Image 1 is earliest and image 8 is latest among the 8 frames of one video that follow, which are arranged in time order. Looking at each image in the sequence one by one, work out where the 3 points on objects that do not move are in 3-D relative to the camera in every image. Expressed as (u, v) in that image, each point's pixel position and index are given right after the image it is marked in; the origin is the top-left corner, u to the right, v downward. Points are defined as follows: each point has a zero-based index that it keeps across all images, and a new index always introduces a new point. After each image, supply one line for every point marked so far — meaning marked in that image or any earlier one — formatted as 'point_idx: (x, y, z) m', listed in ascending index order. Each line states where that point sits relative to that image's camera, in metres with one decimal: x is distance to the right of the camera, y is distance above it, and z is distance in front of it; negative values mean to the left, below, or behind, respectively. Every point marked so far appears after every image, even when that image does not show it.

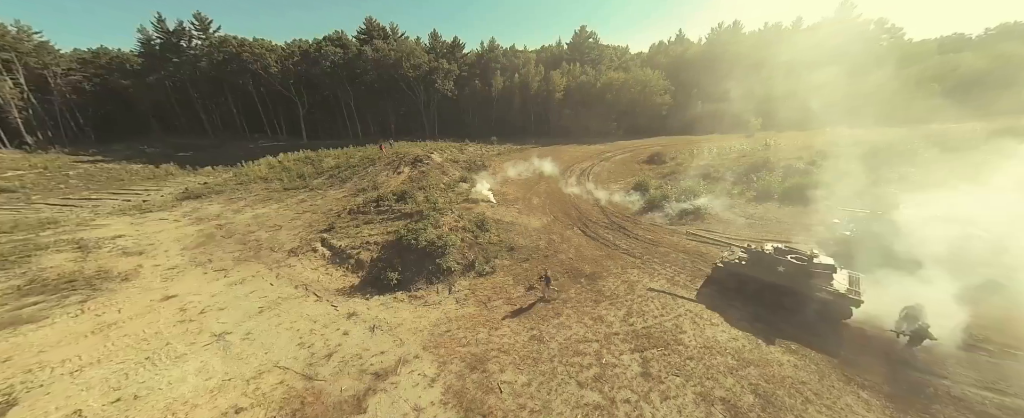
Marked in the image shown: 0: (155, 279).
0: (-14.5, -2.9, +12.8) m
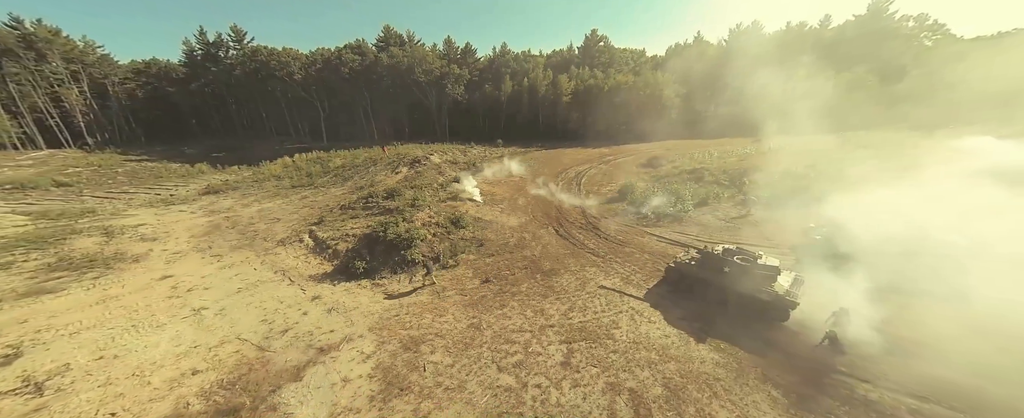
0: (-16.3, -2.4, +14.5) m
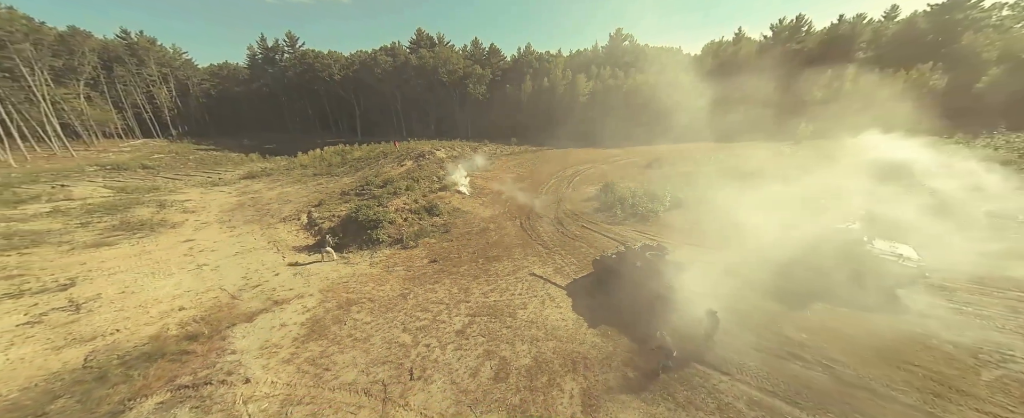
0: (-18.7, -1.1, +18.1) m
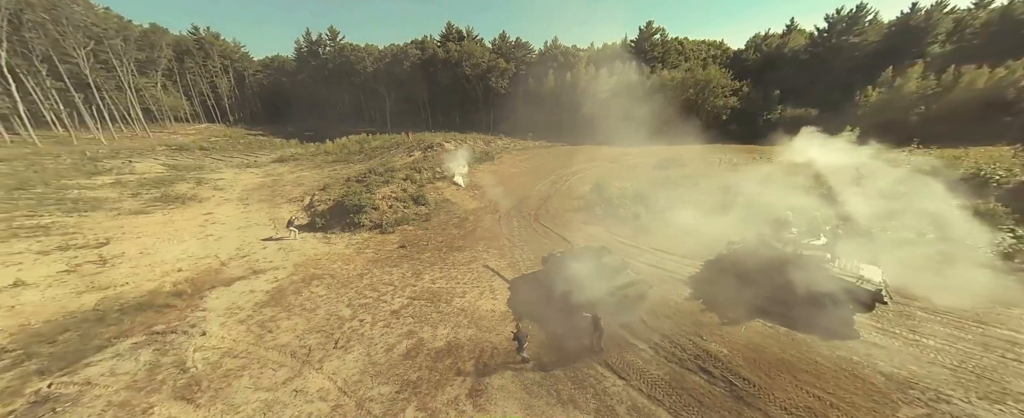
0: (-20.0, +0.4, +20.9) m
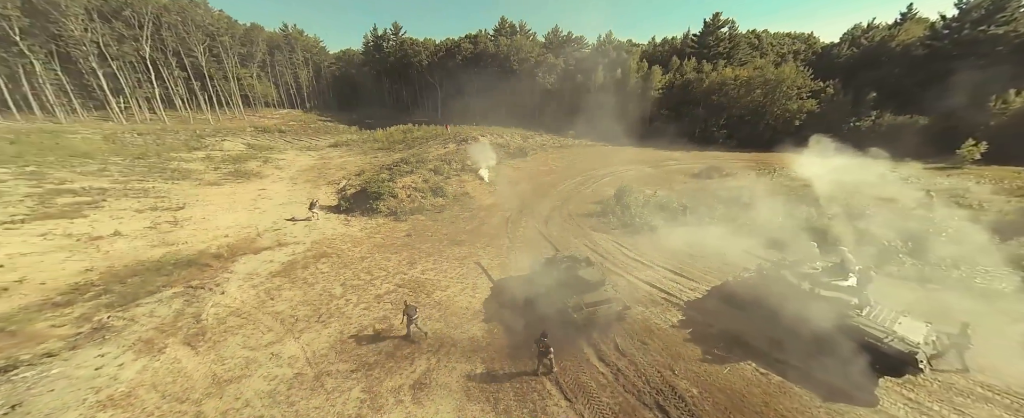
0: (-18.6, +2.2, +24.1) m
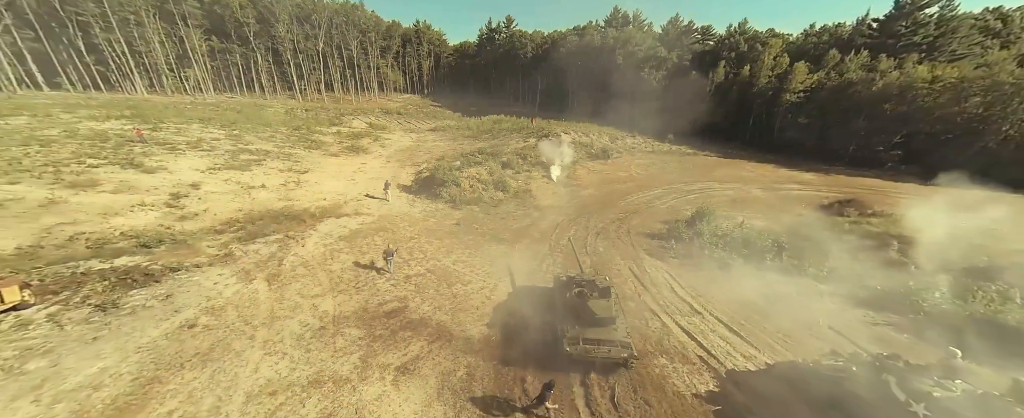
0: (-12.4, +4.7, +28.6) m
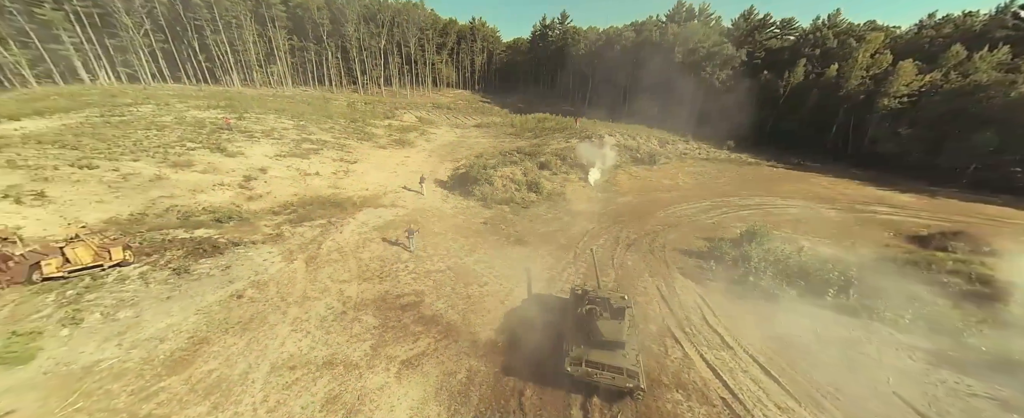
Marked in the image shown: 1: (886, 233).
0: (-8.7, +5.5, +29.8) m
1: (+19.1, -1.1, +16.4) m
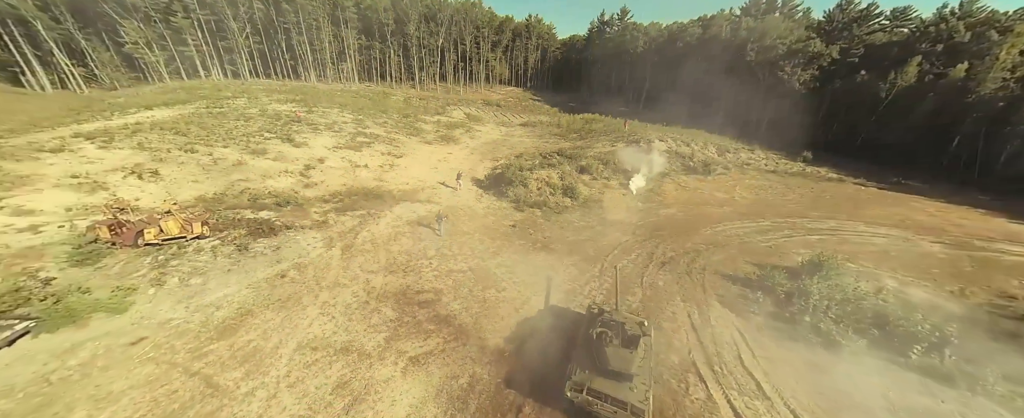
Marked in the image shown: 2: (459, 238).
0: (-4.6, +5.9, +30.5) m
1: (+20.2, -2.7, +13.0) m
2: (-2.6, -1.5, +16.4) m
